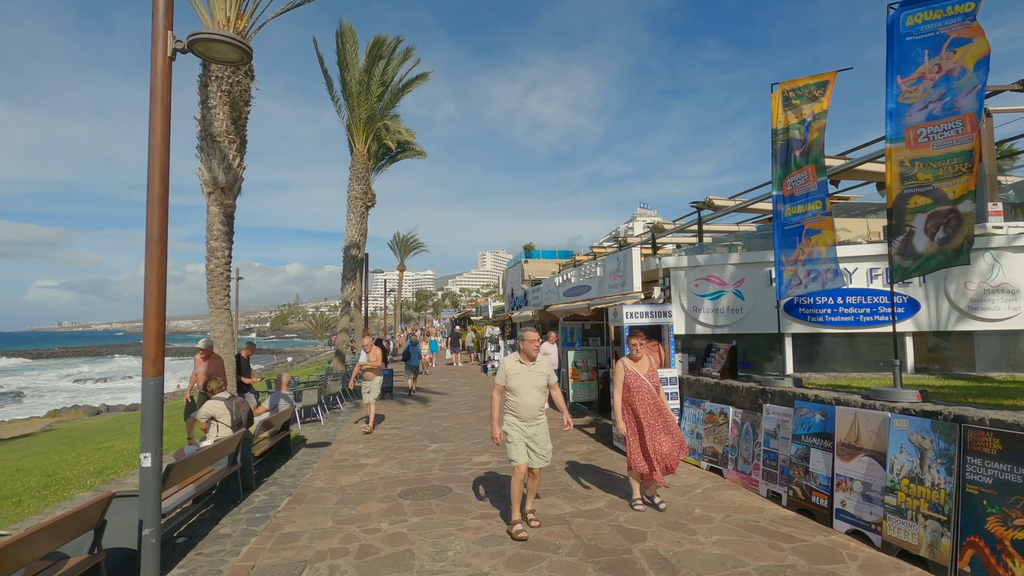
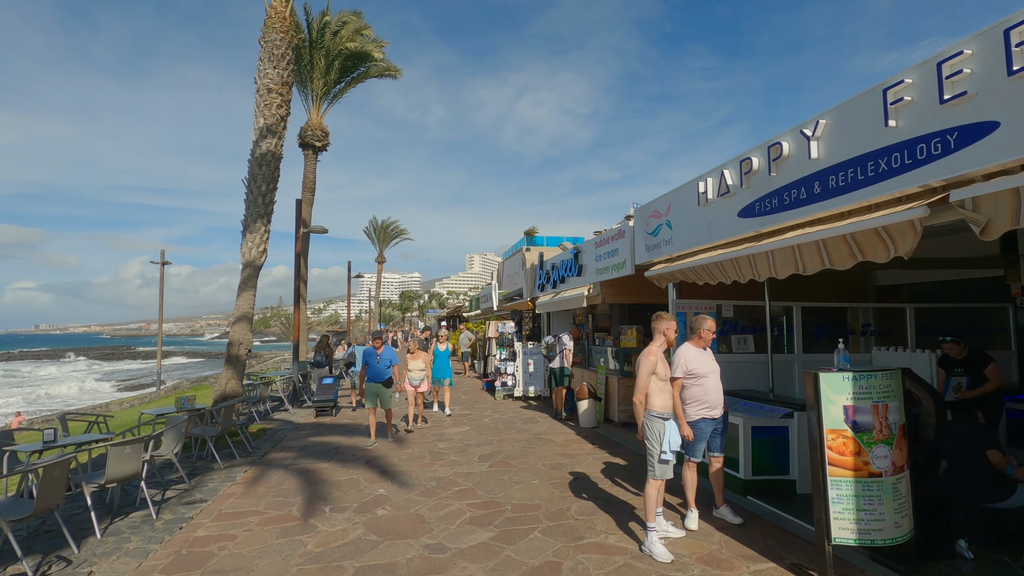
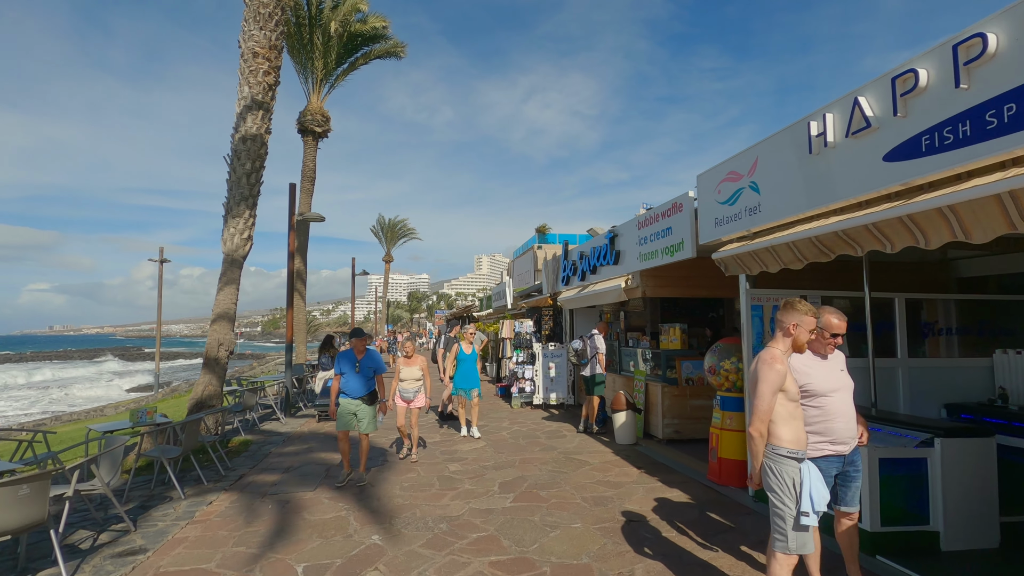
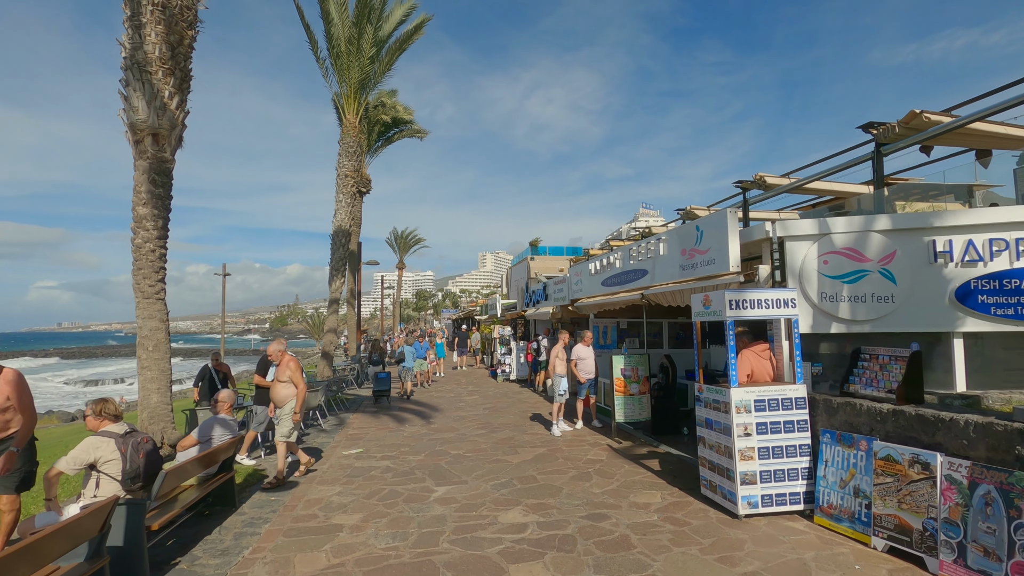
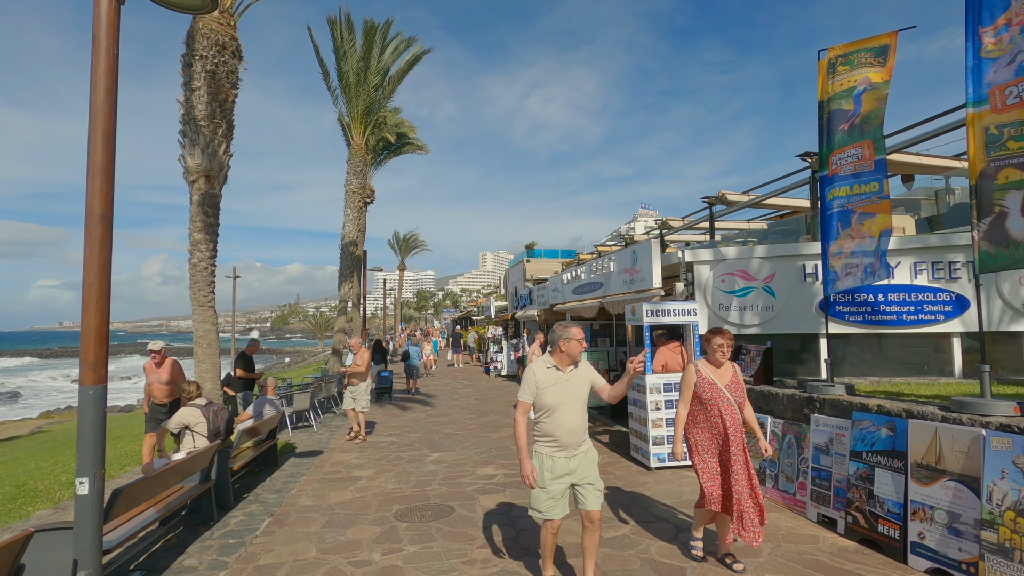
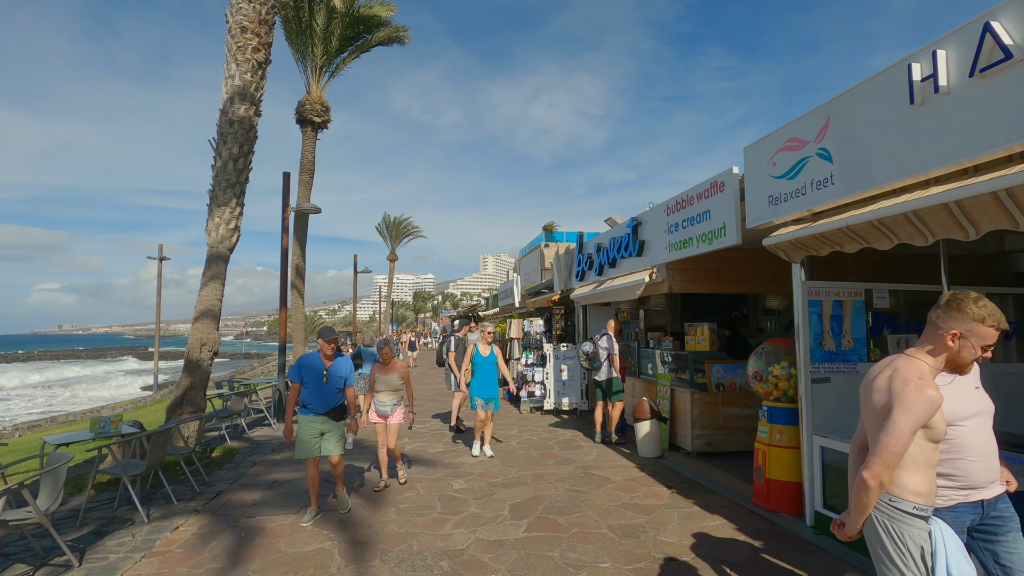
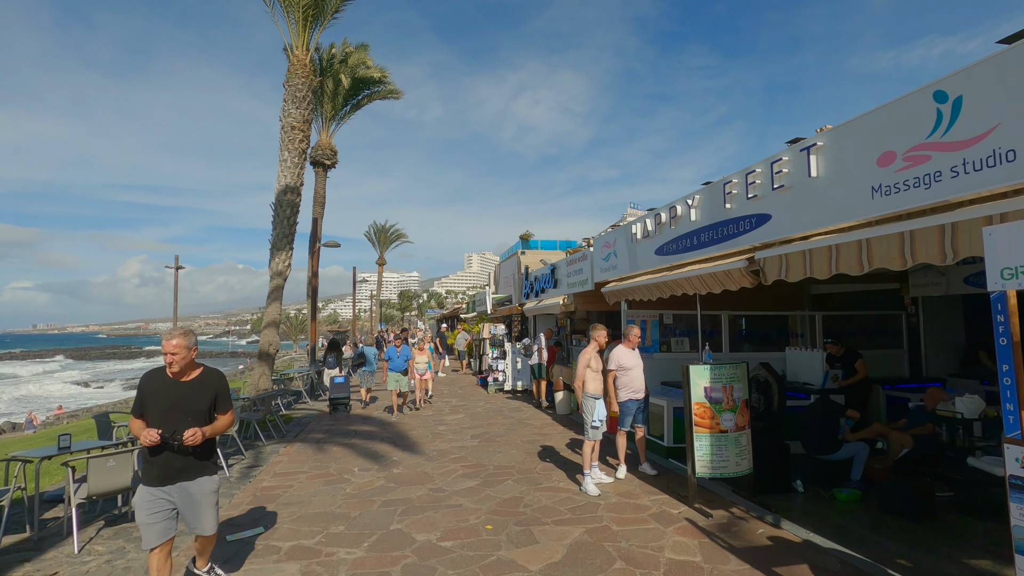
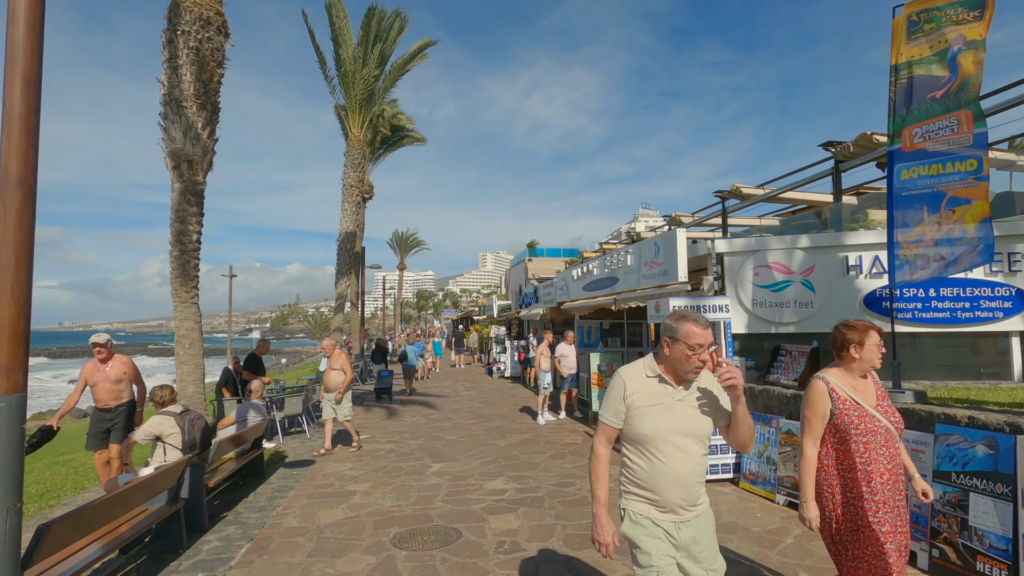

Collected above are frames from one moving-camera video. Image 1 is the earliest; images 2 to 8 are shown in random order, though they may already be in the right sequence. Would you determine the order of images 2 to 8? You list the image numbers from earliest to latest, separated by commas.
5, 8, 4, 7, 2, 3, 6
